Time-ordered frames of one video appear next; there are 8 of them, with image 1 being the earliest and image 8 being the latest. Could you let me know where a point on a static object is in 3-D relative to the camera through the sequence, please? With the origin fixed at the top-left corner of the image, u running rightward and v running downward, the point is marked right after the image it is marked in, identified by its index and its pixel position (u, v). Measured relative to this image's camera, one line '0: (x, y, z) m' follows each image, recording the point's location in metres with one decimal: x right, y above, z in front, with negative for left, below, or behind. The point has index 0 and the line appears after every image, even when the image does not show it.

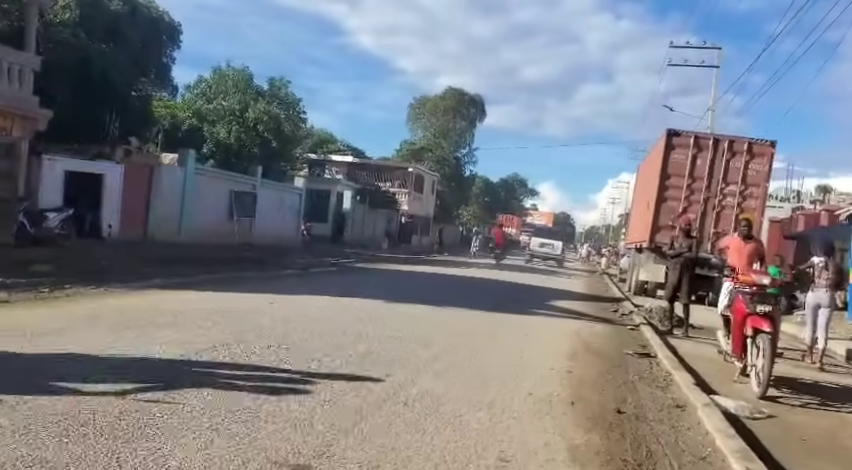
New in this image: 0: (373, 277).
0: (-1.4, -1.1, +17.5) m
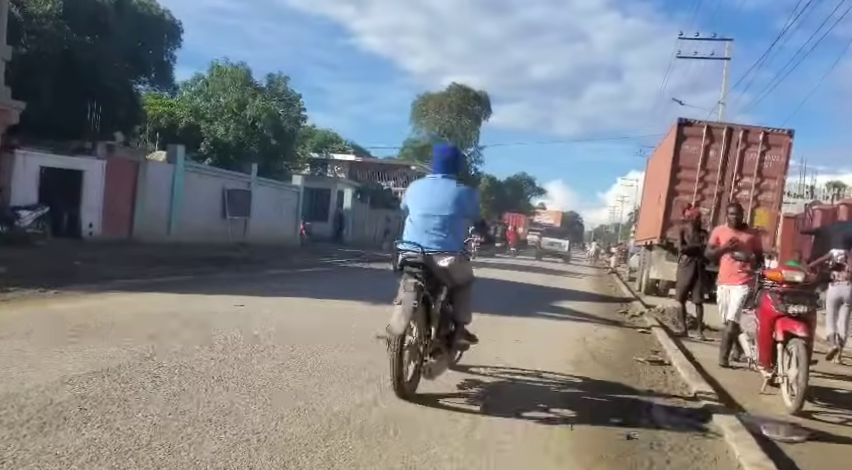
0: (-1.5, -1.0, +16.6) m
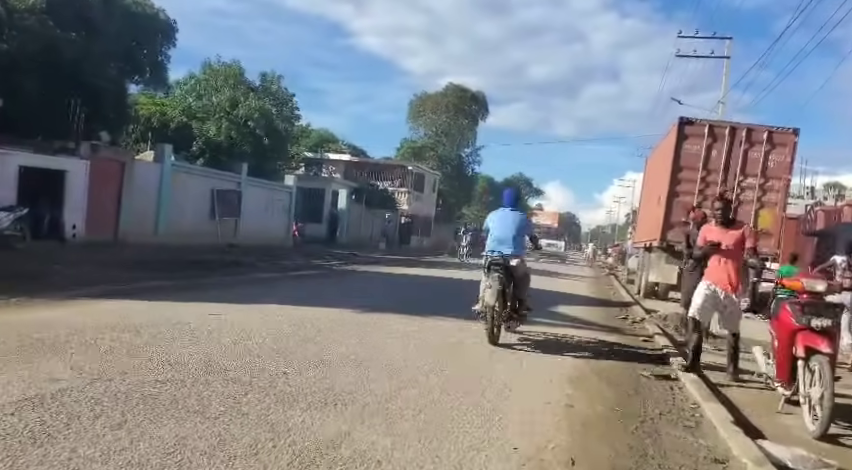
0: (-1.6, -1.0, +16.0) m
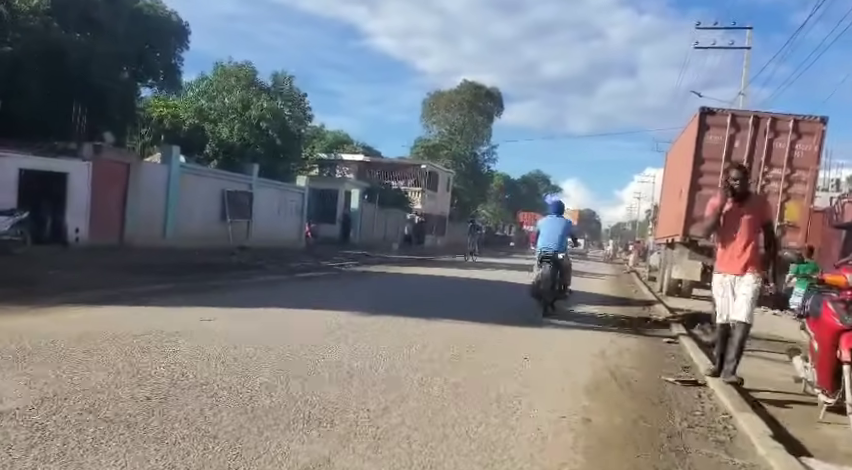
0: (-1.4, -1.0, +15.5) m
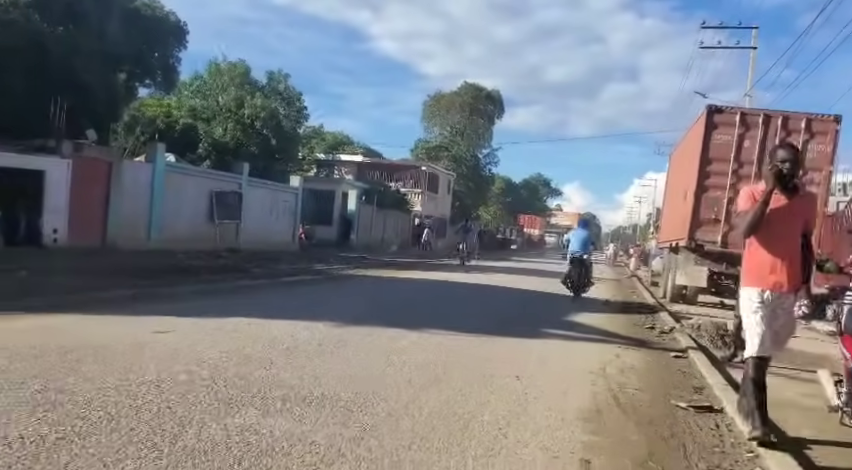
0: (-1.5, -1.1, +14.6) m
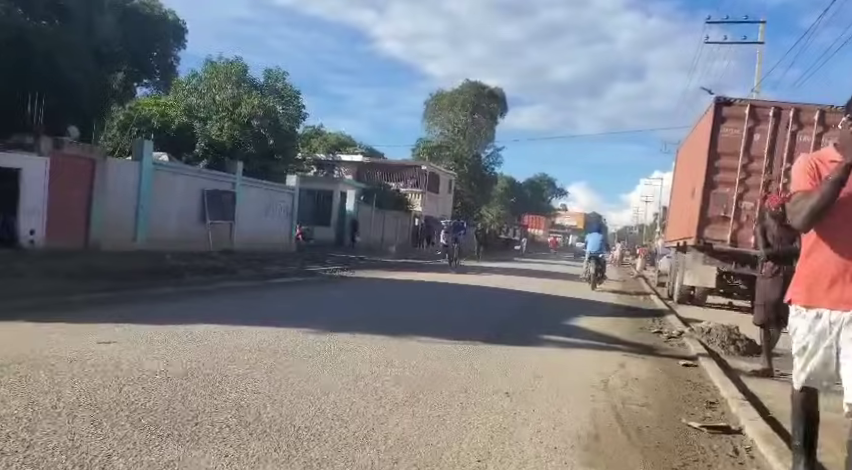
0: (-1.7, -1.1, +13.9) m
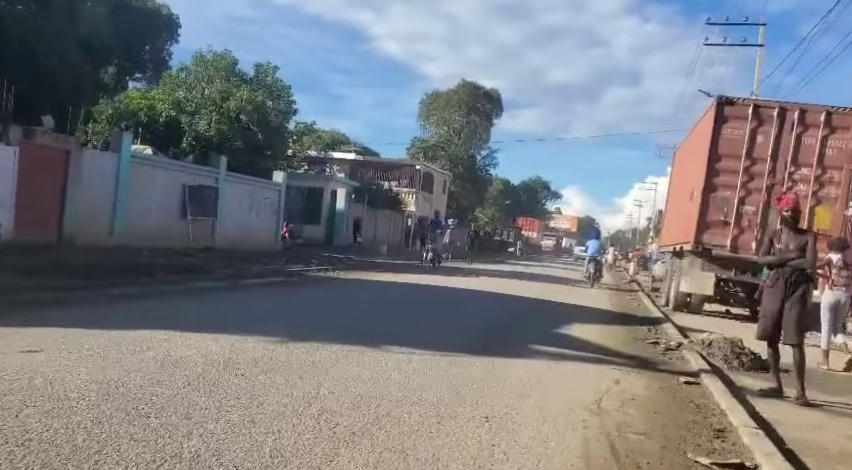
0: (-1.9, -1.1, +13.2) m
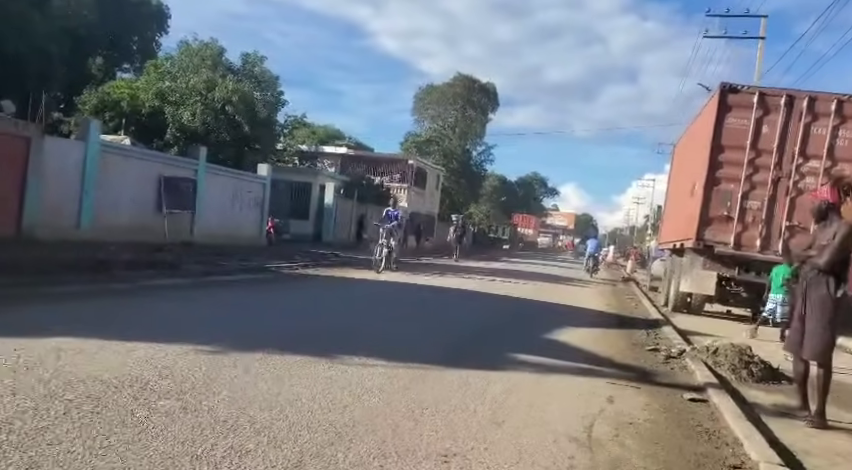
0: (-2.3, -0.9, +12.2) m
